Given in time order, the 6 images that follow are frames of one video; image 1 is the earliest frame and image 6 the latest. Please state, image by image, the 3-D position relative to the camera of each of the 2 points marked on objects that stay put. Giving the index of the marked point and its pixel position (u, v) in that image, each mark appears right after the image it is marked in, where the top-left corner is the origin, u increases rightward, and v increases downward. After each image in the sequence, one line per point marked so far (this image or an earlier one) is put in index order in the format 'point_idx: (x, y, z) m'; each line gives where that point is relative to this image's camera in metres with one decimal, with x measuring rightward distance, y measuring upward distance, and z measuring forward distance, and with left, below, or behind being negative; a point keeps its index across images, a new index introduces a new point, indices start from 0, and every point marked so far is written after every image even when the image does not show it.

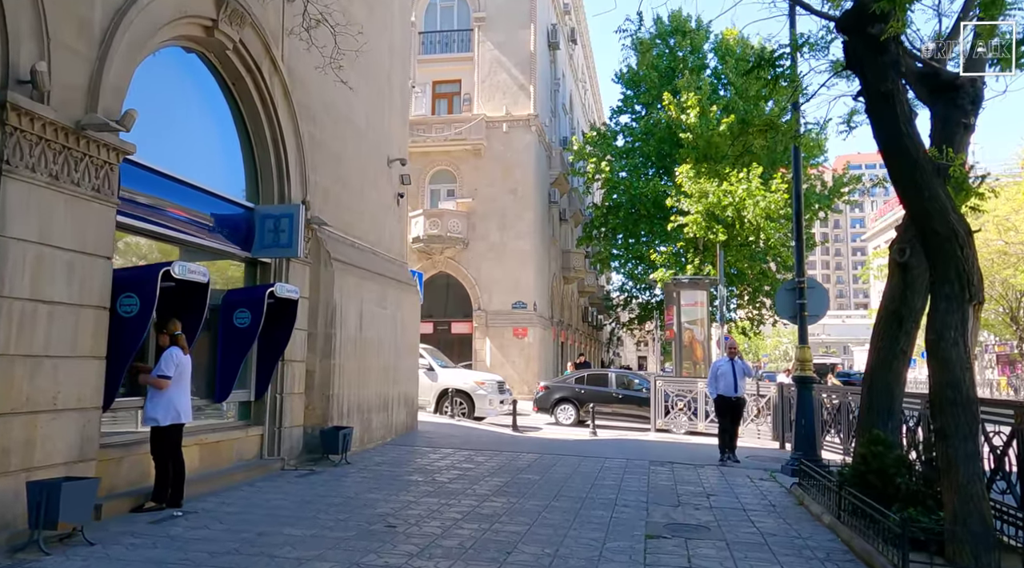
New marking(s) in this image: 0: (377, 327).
0: (-2.2, -0.7, +13.2) m
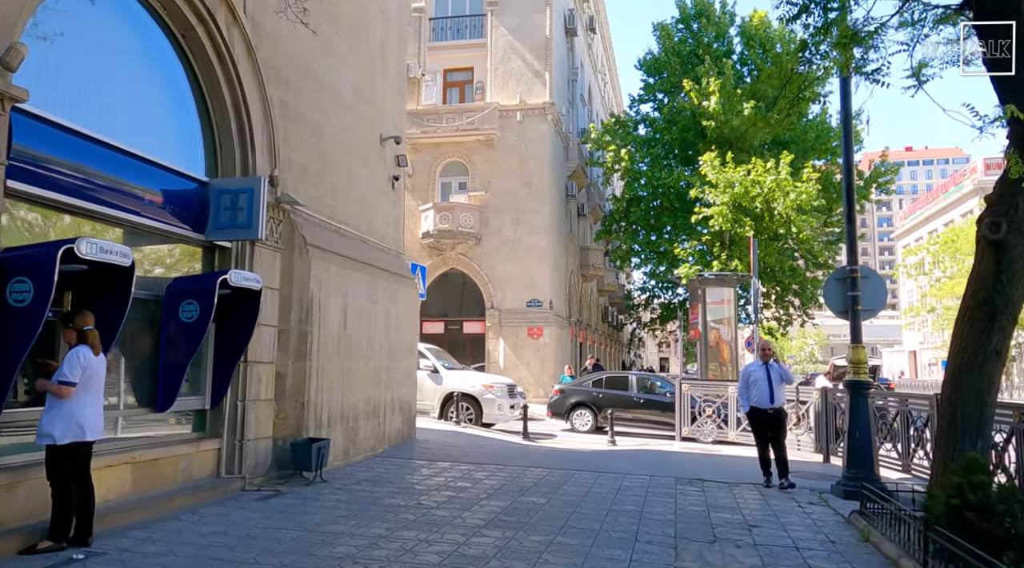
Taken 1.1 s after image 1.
0: (-2.2, -0.6, +11.7) m
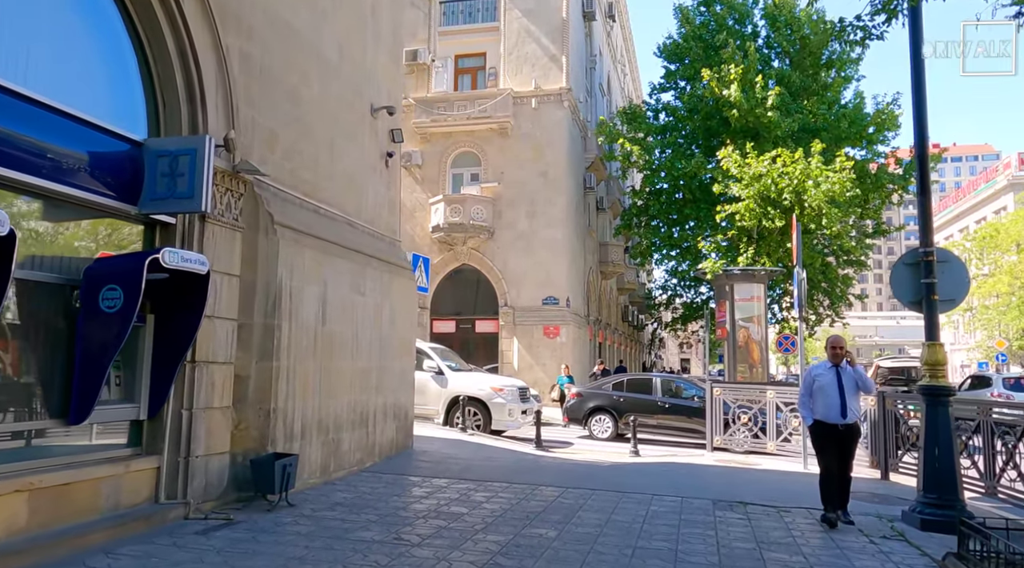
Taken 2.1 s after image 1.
0: (-2.1, -0.4, +10.2) m
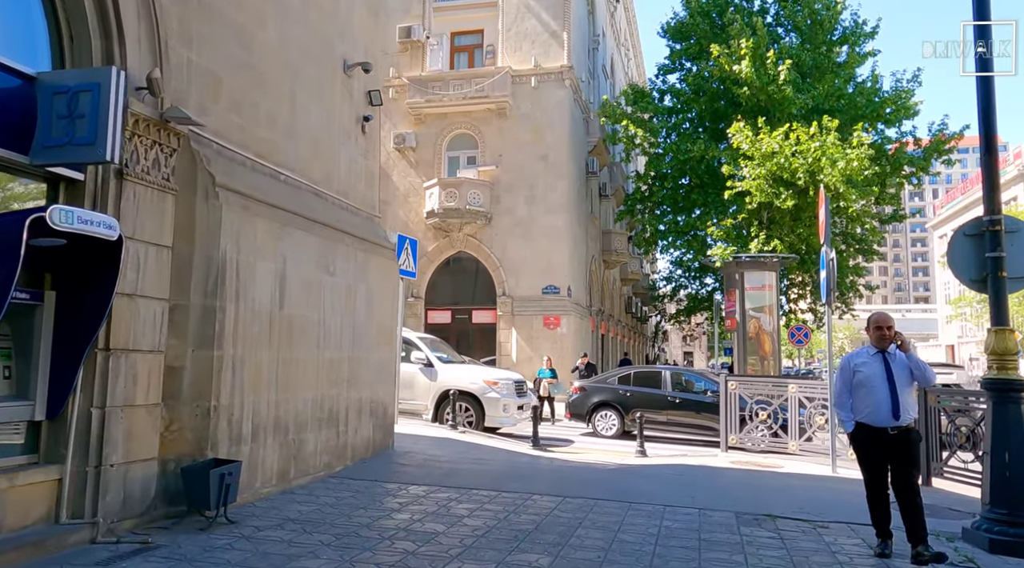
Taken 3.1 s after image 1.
0: (-2.2, -0.2, +8.9) m
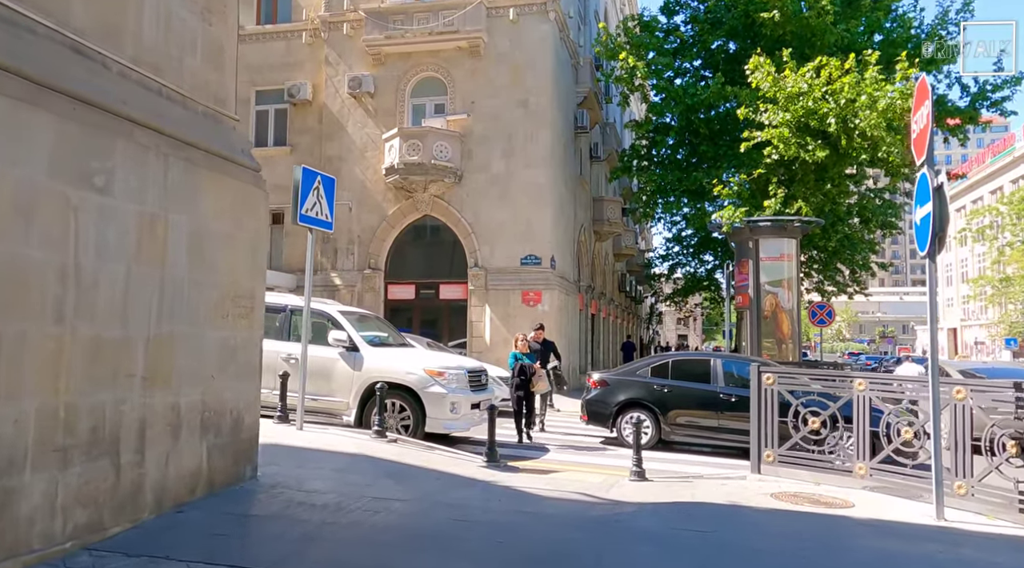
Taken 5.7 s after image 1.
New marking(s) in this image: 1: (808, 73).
0: (-2.8, +0.3, +4.9) m
1: (+7.2, +5.1, +19.5) m
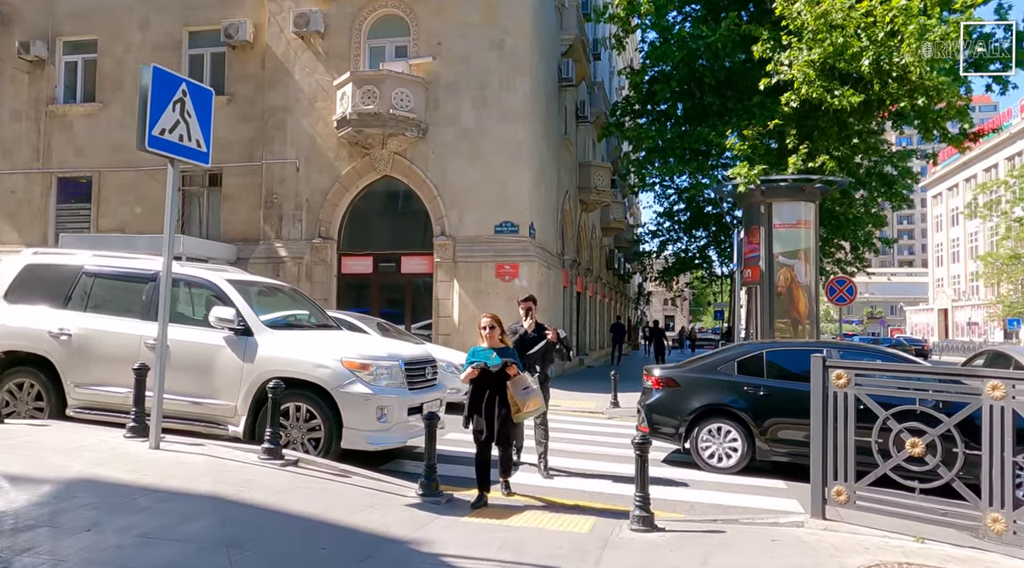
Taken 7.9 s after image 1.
0: (-3.1, +0.6, +1.7) m
1: (+6.6, +5.7, +16.4) m
